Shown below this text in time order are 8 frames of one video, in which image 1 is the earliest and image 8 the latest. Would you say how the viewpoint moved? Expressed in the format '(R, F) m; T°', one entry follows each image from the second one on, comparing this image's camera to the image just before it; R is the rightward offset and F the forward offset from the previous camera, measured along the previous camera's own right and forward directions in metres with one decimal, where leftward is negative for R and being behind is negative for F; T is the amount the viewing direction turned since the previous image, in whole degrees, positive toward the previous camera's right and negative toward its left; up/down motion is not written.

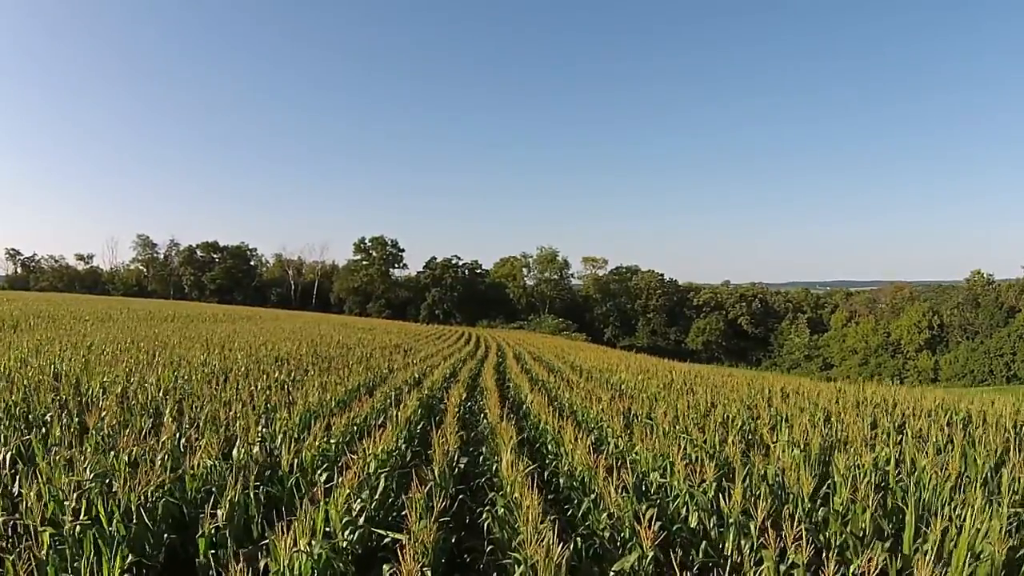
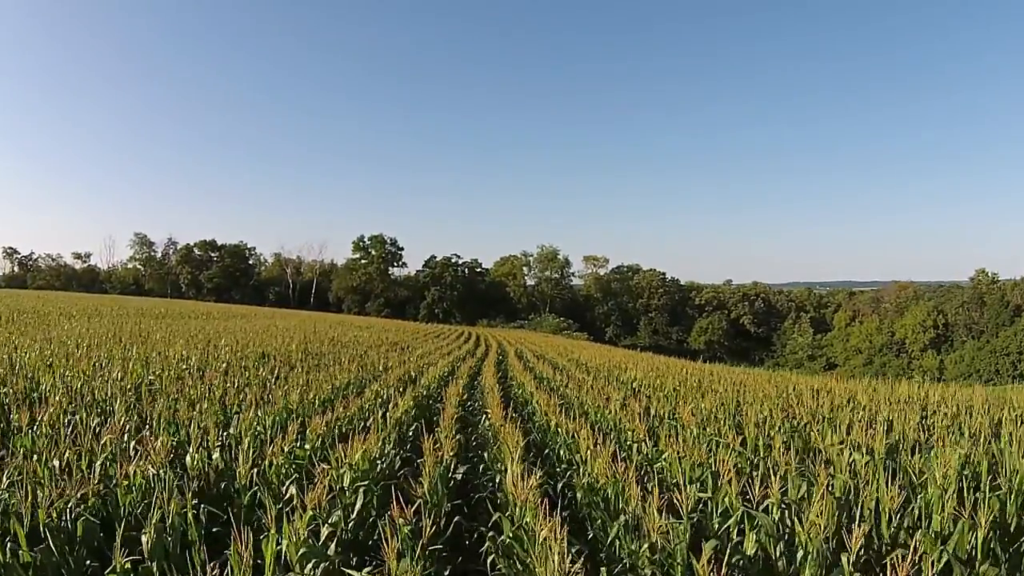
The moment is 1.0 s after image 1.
(-0.1, +1.0) m; 0°
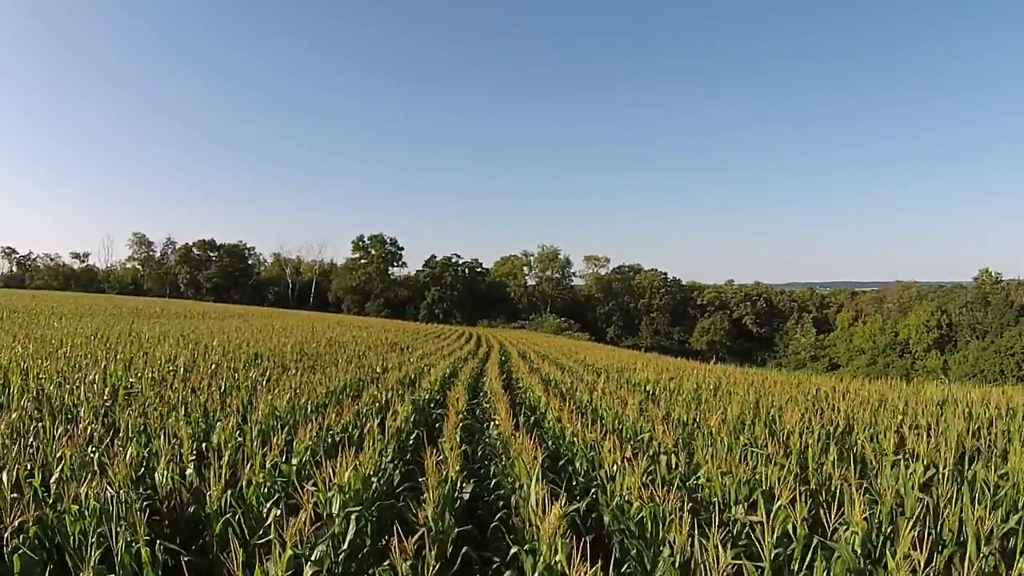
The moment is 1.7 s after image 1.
(-0.1, +0.7) m; 0°
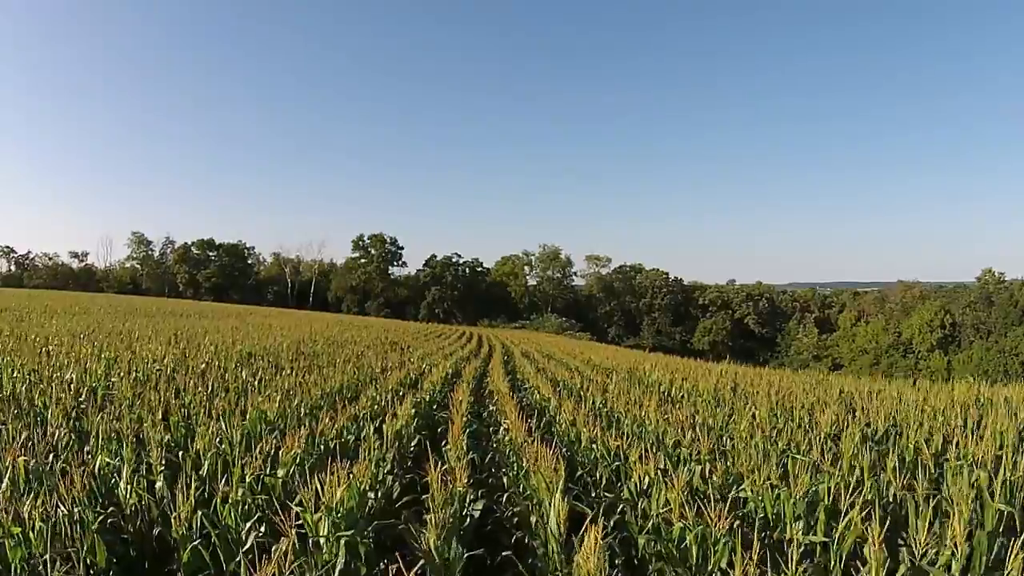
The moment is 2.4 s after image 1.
(-0.1, +0.6) m; 0°
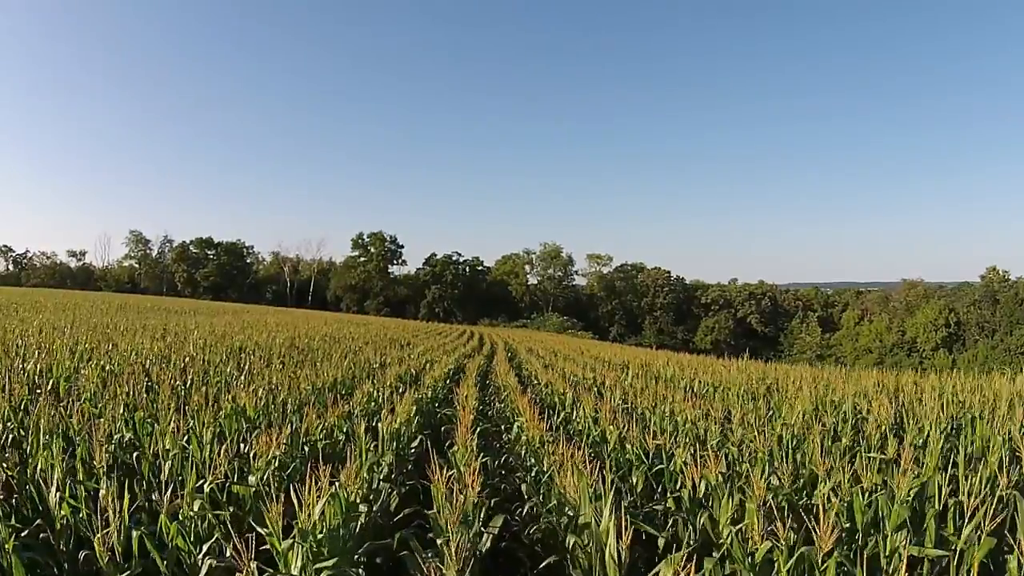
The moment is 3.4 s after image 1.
(-0.2, +0.8) m; 0°
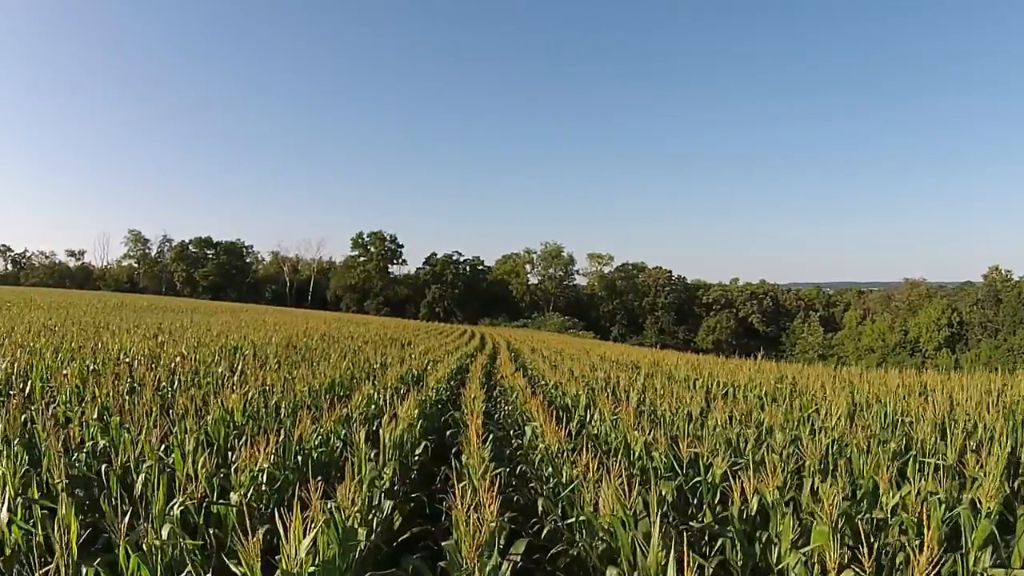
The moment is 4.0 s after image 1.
(-0.1, +0.5) m; 0°
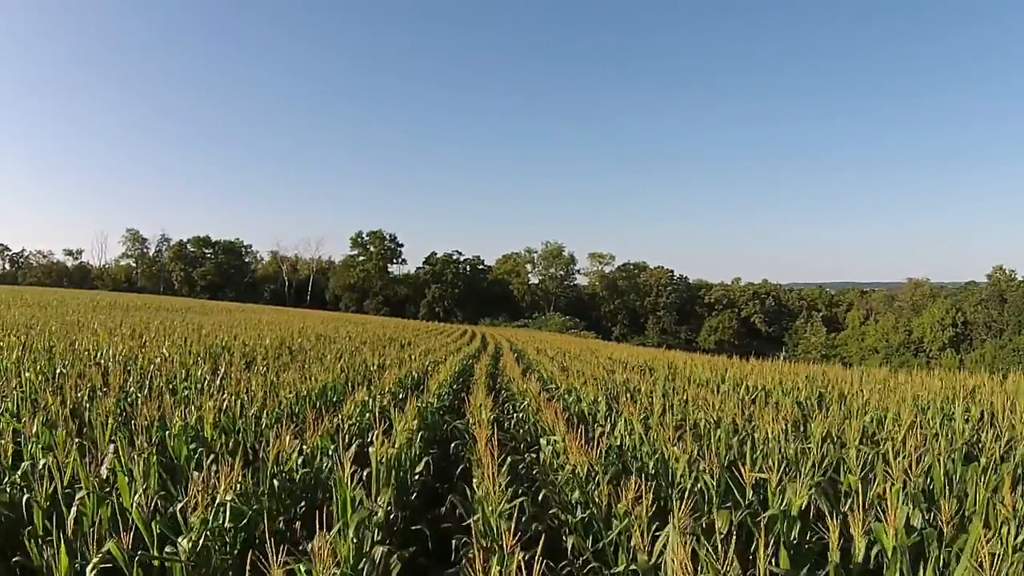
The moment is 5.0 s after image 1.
(-0.1, +0.8) m; 0°
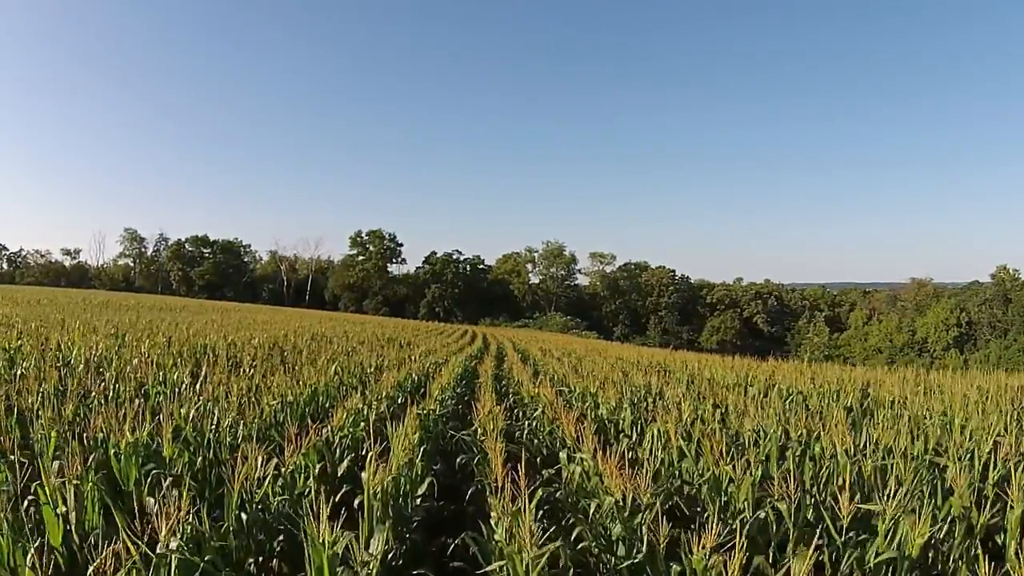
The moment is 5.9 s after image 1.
(-0.1, +0.8) m; 0°
